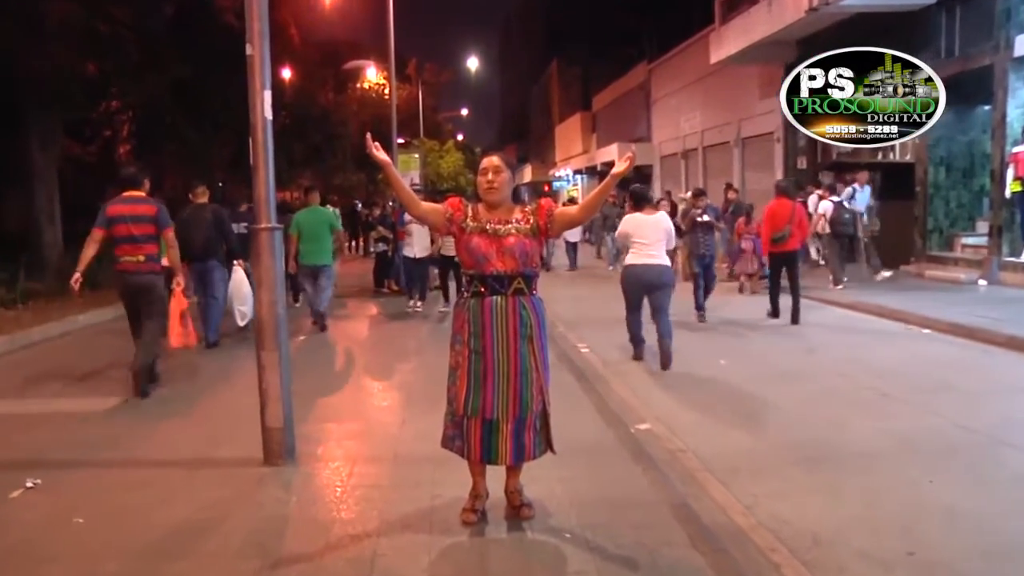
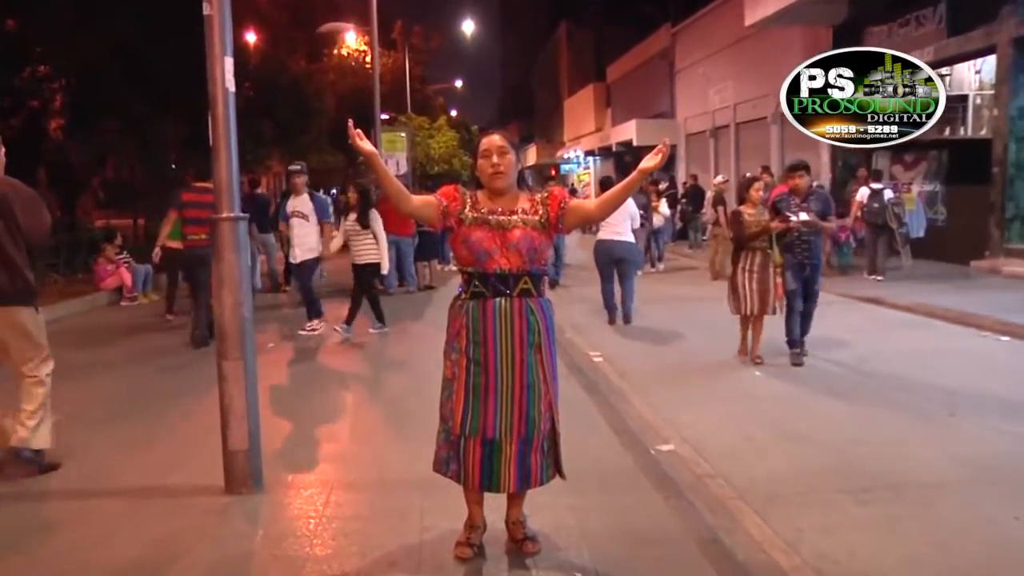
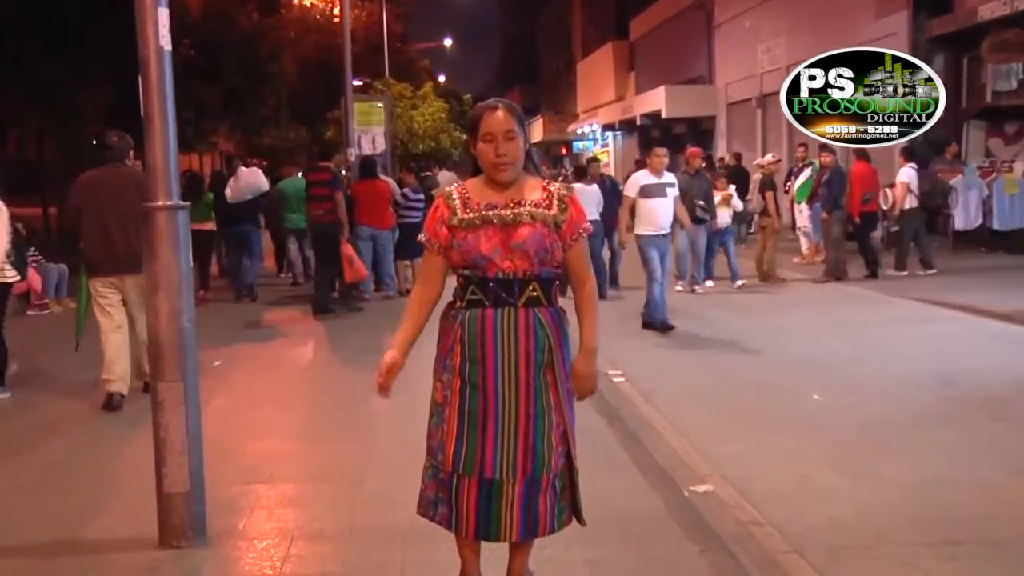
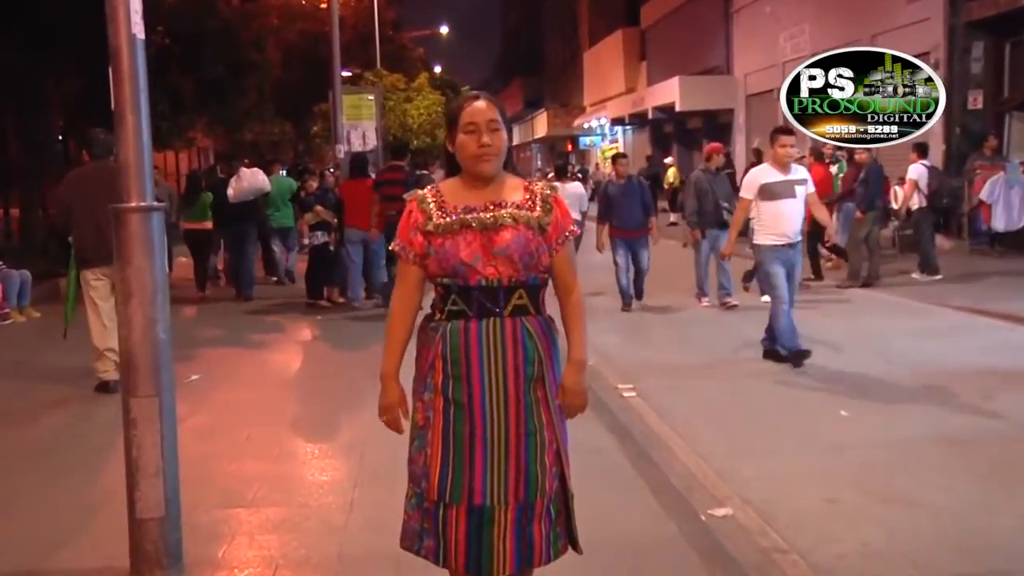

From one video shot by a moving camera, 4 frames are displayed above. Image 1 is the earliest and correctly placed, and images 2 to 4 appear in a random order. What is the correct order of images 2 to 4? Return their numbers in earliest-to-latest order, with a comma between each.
2, 3, 4
